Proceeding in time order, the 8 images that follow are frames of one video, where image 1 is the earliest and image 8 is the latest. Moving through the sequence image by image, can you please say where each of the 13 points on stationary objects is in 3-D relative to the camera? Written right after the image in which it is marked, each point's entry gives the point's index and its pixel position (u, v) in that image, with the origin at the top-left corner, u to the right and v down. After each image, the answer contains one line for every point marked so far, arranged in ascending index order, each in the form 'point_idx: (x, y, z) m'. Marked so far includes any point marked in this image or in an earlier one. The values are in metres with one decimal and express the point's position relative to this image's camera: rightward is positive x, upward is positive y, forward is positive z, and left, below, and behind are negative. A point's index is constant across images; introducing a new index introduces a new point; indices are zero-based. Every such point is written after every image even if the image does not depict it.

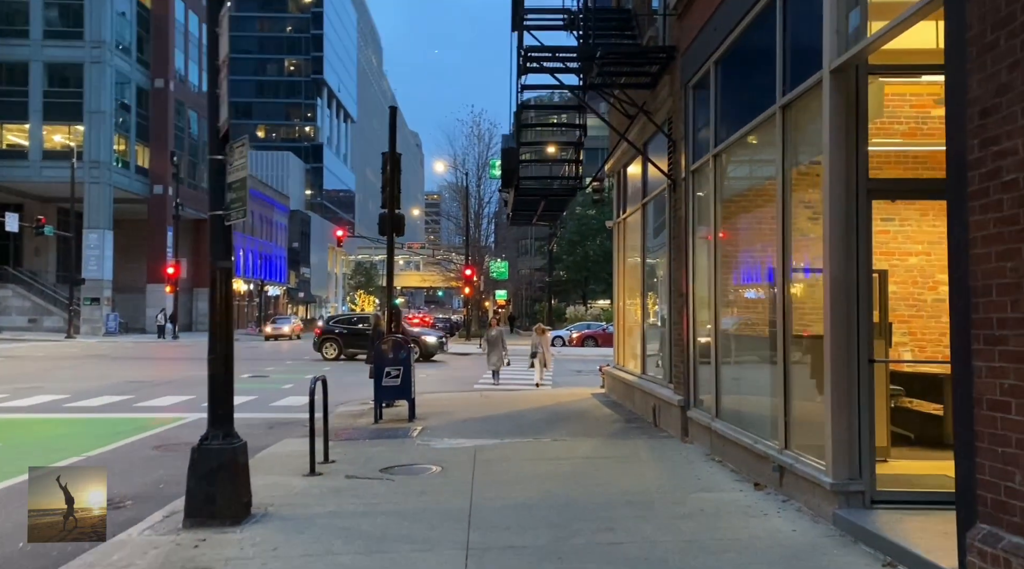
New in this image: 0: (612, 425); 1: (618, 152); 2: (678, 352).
0: (+1.3, -1.9, +12.4) m
1: (+1.9, +2.4, +16.7) m
2: (+2.1, -0.8, +11.5) m
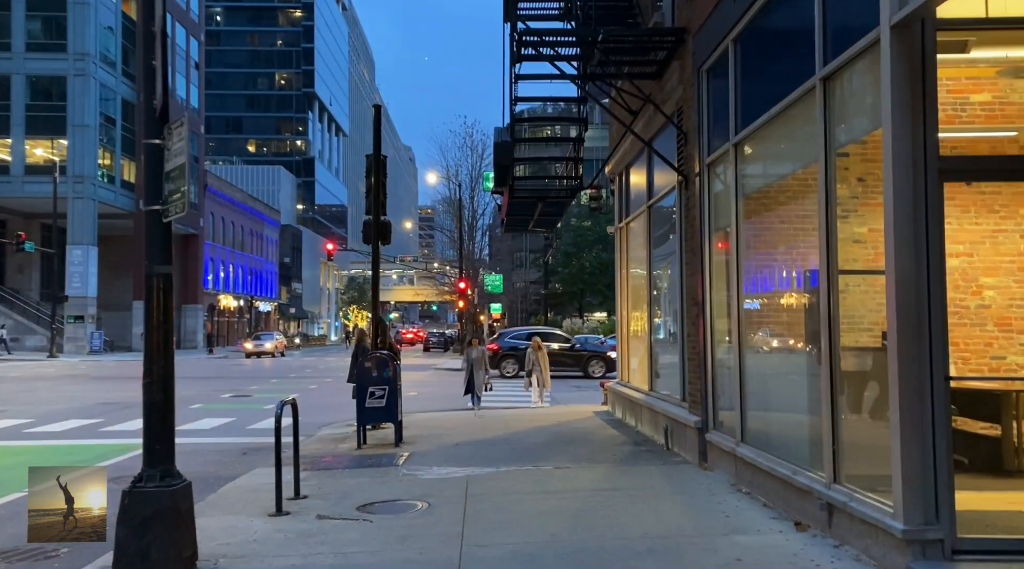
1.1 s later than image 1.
0: (+1.3, -2.0, +11.2) m
1: (+1.7, +2.2, +15.6) m
2: (+2.0, -0.9, +10.4) m
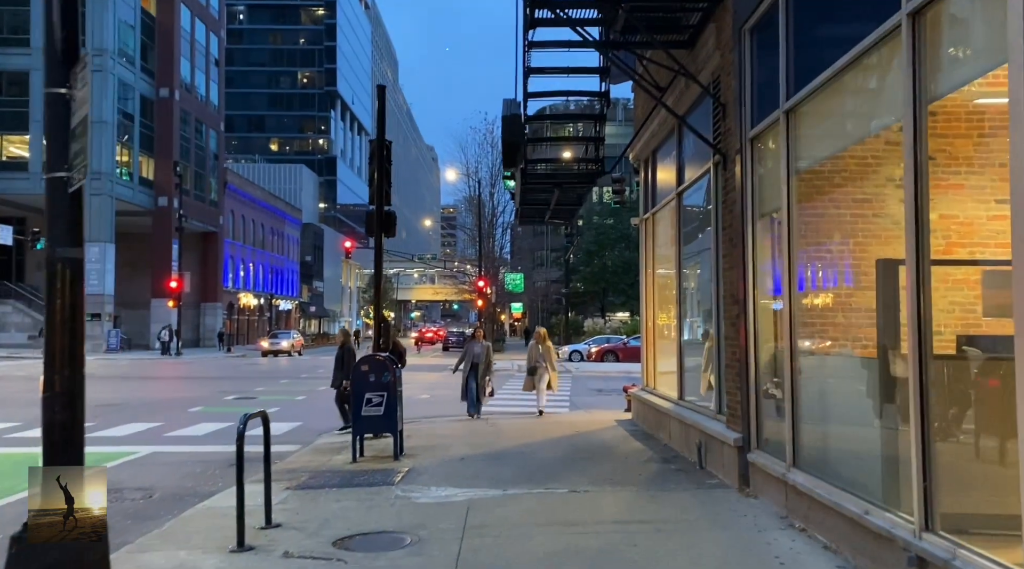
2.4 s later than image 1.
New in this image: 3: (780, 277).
0: (+1.4, -2.0, +9.9) m
1: (+2.0, +2.3, +14.2) m
2: (+2.1, -0.9, +9.1) m
3: (+2.4, +0.1, +8.3) m
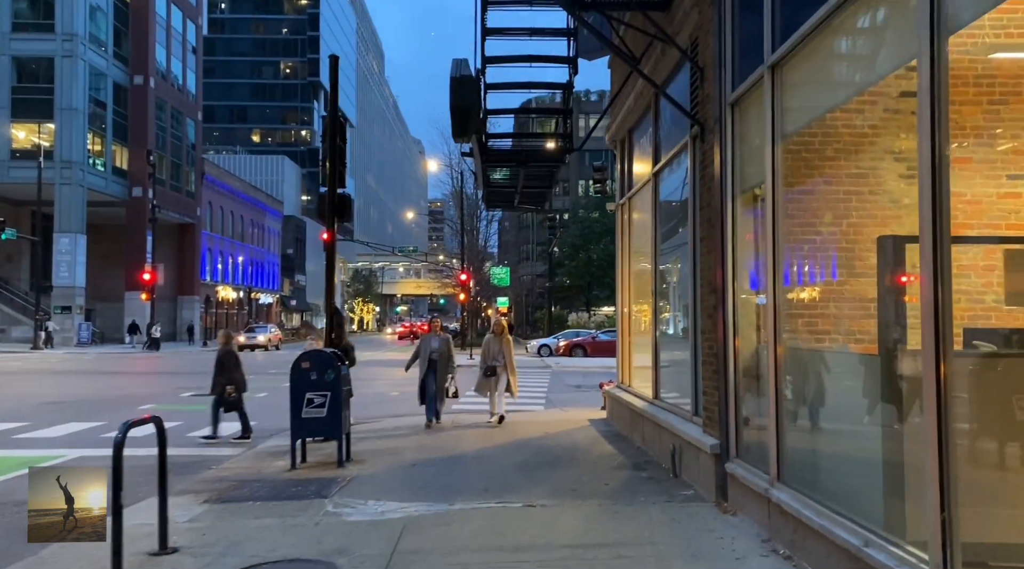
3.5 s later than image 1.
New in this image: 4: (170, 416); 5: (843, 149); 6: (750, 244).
0: (+0.9, -1.8, +8.9) m
1: (+1.5, +2.4, +13.2) m
2: (+1.7, -0.7, +8.1) m
3: (+1.9, +0.2, +7.3) m
4: (-6.2, -2.4, +17.0) m
5: (+2.3, +1.0, +6.6) m
6: (+1.9, +0.3, +7.5) m
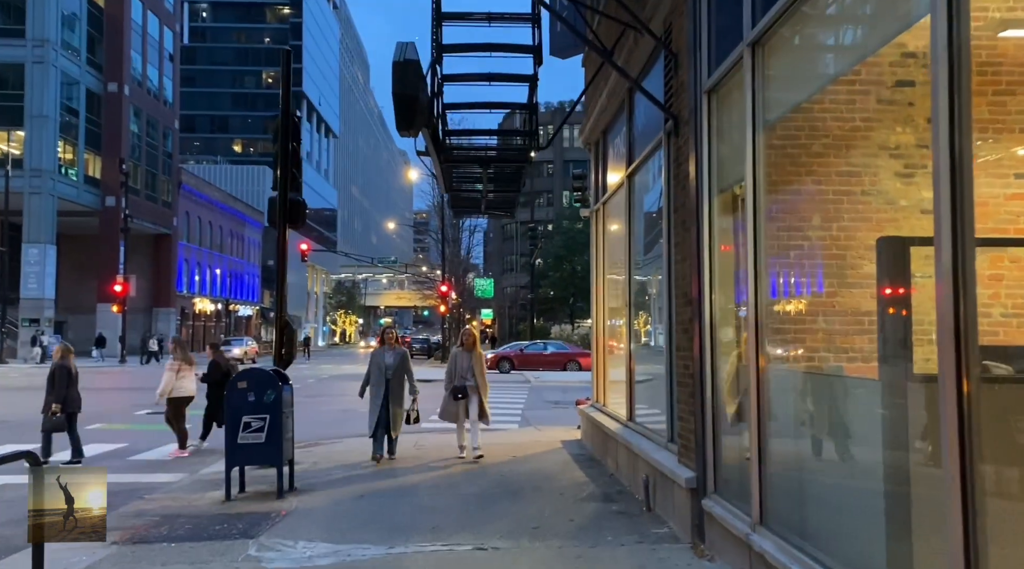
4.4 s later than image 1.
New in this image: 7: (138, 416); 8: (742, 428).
0: (+0.6, -1.9, +8.0) m
1: (+1.1, +2.3, +12.4) m
2: (+1.3, -0.8, +7.2) m
3: (+1.6, +0.1, +6.5) m
4: (-6.7, -2.6, +16.0) m
5: (+2.0, +0.9, +5.7) m
6: (+1.5, +0.2, +6.7) m
7: (-7.6, -2.7, +19.0) m
8: (+1.5, -1.0, +6.3) m
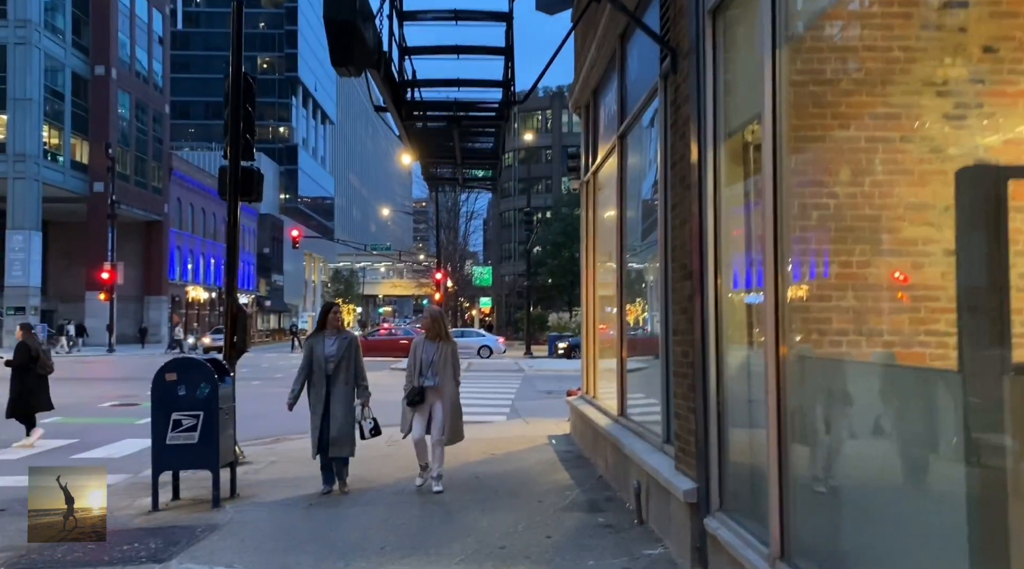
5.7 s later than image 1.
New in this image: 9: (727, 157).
0: (+0.3, -1.7, +6.8) m
1: (+0.8, +2.5, +11.1) m
2: (+1.1, -0.6, +6.0) m
3: (+1.3, +0.3, +5.2) m
4: (-6.9, -2.3, +14.8) m
5: (+1.7, +1.1, +4.5) m
6: (+1.3, +0.4, +5.4) m
7: (-7.8, -2.4, +17.8) m
8: (+1.3, -0.8, +5.0) m
9: (+1.3, +0.7, +5.6) m
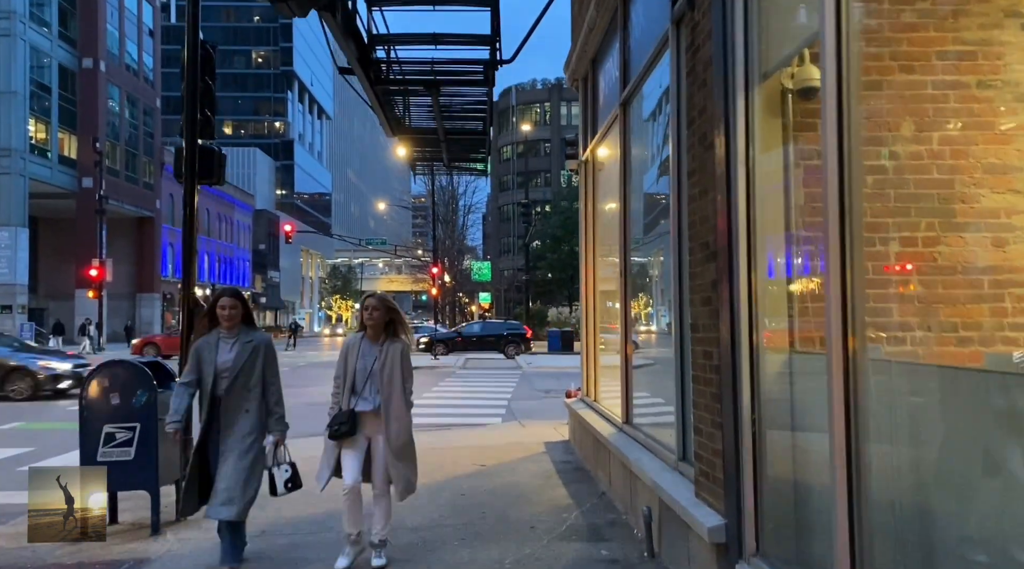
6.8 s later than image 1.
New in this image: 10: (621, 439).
0: (+0.2, -1.7, +5.7) m
1: (+0.7, +2.6, +10.0) m
2: (+1.0, -0.6, +4.9) m
3: (+1.3, +0.3, +4.1) m
4: (-7.0, -2.2, +13.7) m
5: (+1.6, +1.1, +3.4) m
6: (+1.2, +0.5, +4.3) m
7: (-7.9, -2.3, +16.7) m
8: (+1.2, -0.7, +3.9) m
9: (+1.2, +0.8, +4.5) m
10: (+0.9, -1.2, +7.3) m
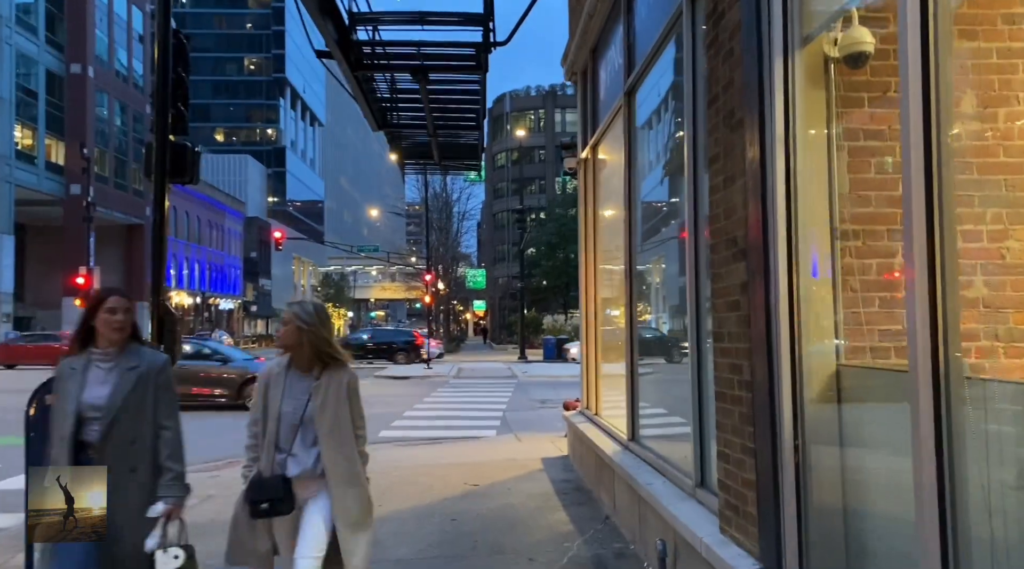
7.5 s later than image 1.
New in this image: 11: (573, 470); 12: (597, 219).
0: (+0.2, -1.7, +5.0) m
1: (+0.7, +2.5, +9.4) m
2: (+1.0, -0.6, +4.2) m
3: (+1.2, +0.3, +3.5) m
4: (-7.1, -2.3, +13.0) m
5: (+1.6, +1.1, +2.7) m
6: (+1.2, +0.5, +3.7) m
7: (-8.0, -2.4, +16.0) m
8: (+1.2, -0.7, +3.3) m
9: (+1.1, +0.8, +3.8) m
10: (+0.8, -1.2, +6.6) m
11: (+0.6, -1.8, +9.1) m
12: (+0.9, +0.7, +9.3) m
